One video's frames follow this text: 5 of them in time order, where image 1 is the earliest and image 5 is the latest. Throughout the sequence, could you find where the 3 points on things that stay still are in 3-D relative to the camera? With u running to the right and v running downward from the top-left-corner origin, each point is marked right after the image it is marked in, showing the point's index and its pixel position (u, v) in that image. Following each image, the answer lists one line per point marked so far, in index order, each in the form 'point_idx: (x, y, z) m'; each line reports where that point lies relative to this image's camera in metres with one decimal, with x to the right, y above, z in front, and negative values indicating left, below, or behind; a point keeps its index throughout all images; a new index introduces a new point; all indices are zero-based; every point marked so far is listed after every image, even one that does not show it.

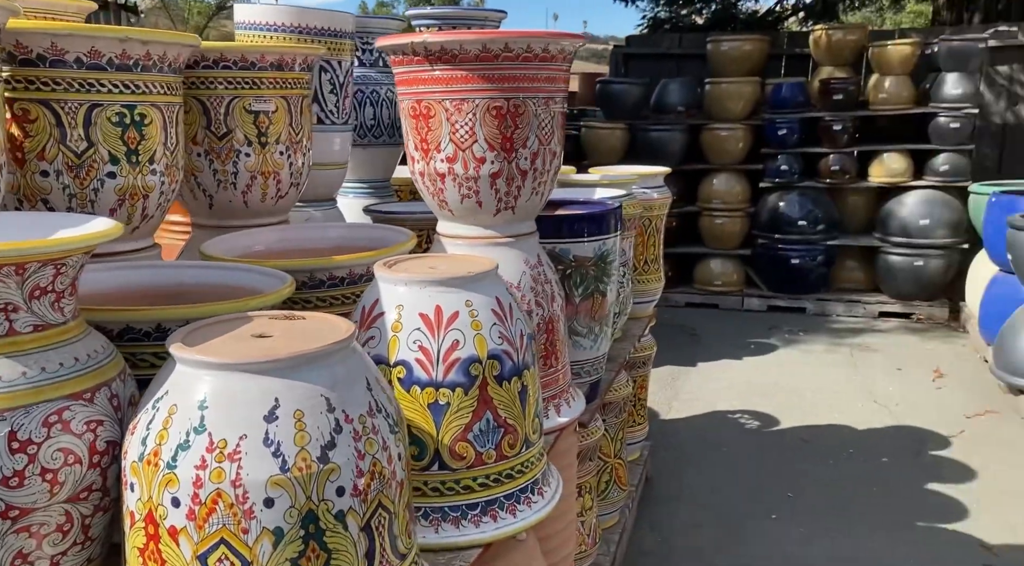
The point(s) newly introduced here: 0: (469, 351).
0: (-0.1, -0.1, +1.3) m
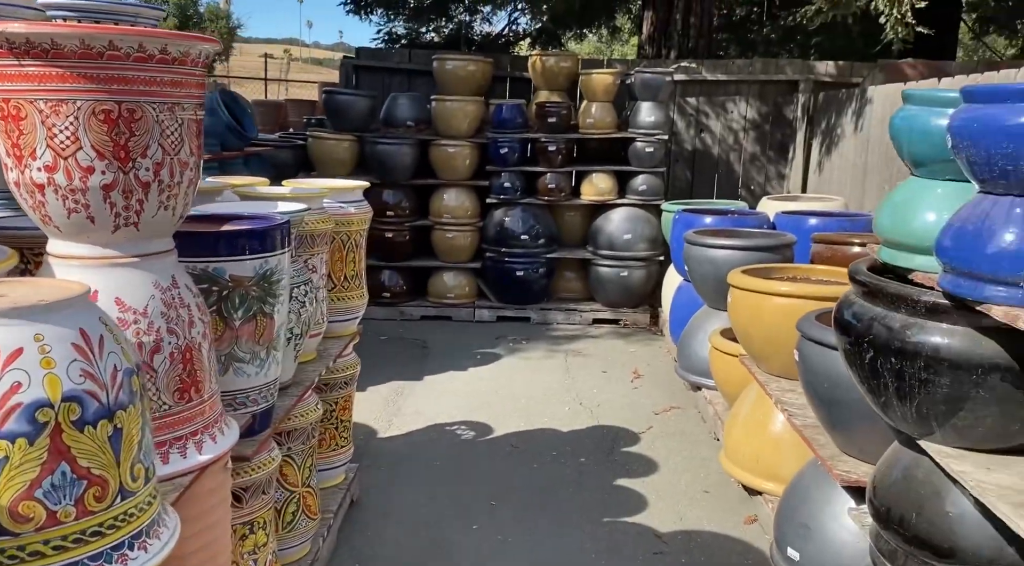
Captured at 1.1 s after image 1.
0: (-0.6, -0.1, +1.1) m
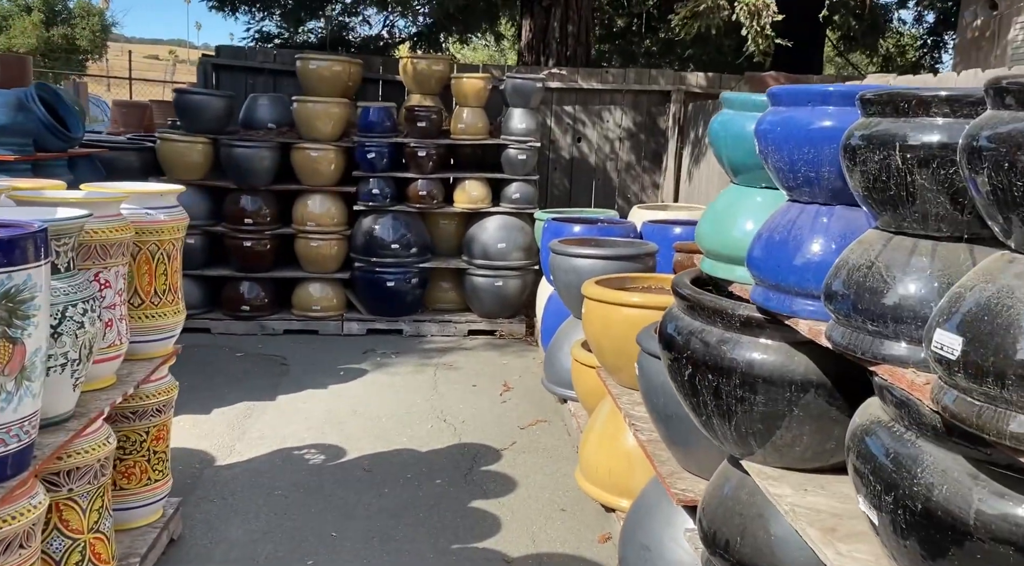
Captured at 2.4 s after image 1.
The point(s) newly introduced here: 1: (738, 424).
0: (-0.9, -0.2, +0.8) m
1: (+0.5, -0.3, +1.7) m
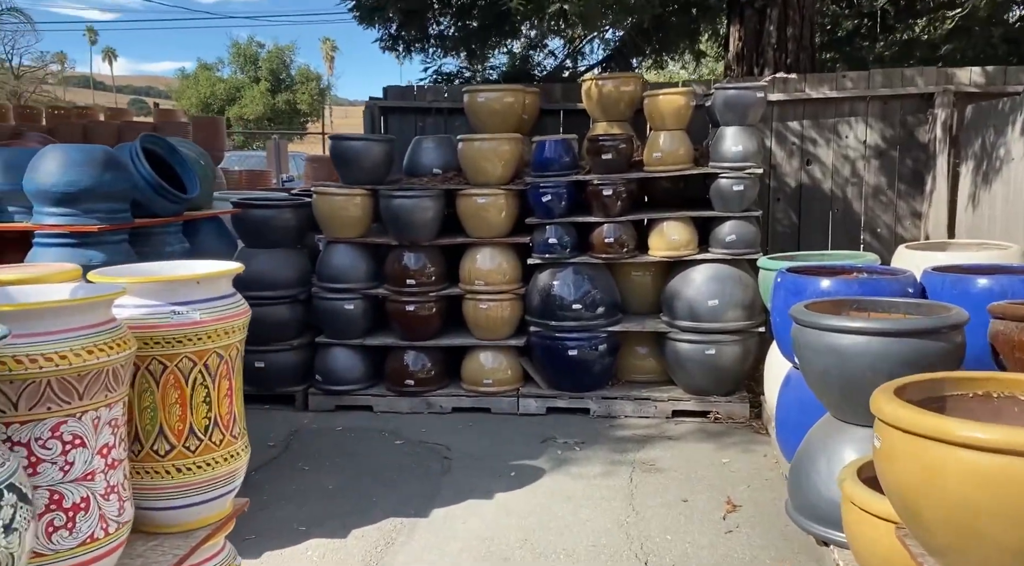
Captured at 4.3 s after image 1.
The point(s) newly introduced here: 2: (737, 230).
0: (-0.9, -0.4, -0.2) m
1: (+0.6, -0.5, +0.4) m
2: (+1.3, +0.3, +5.2) m
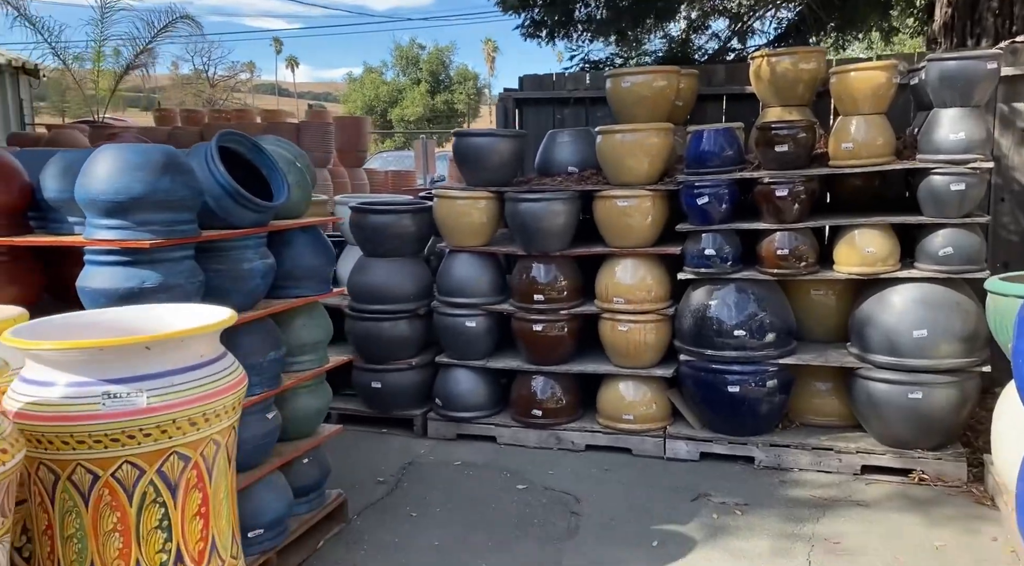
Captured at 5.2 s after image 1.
0: (-1.1, -0.5, -0.8) m
1: (+0.5, -0.6, -0.5) m
2: (+2.0, +0.2, +4.1) m
